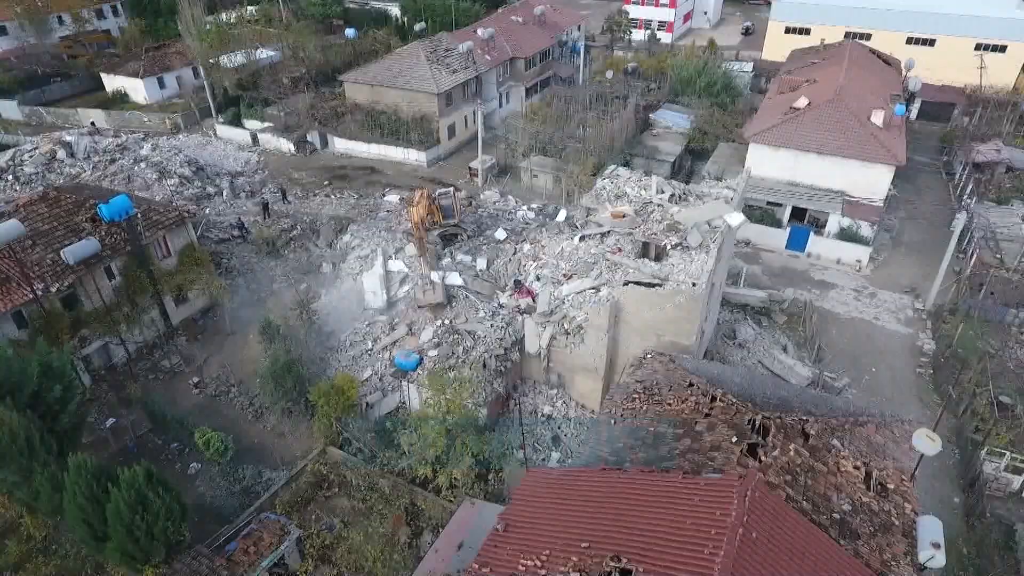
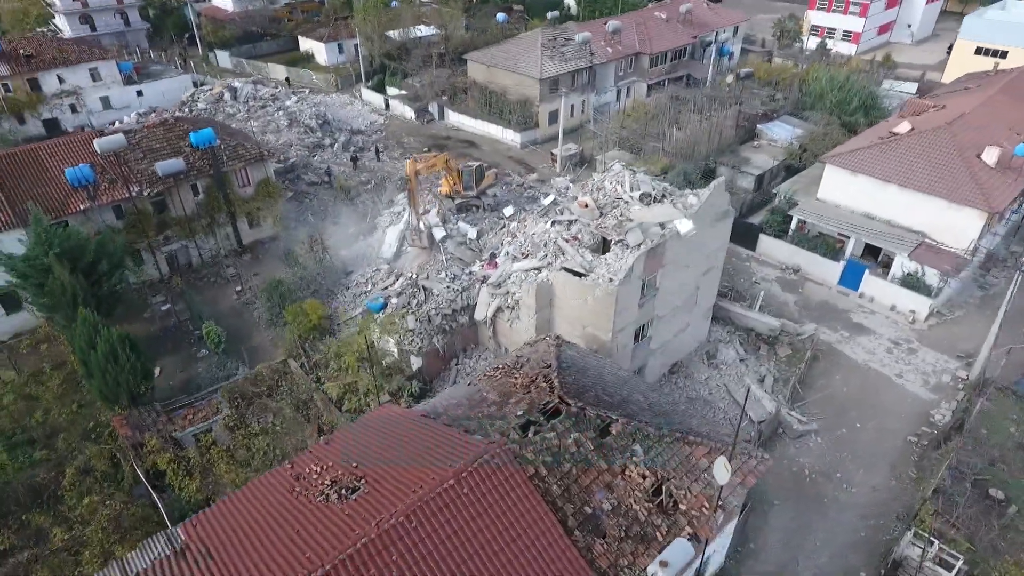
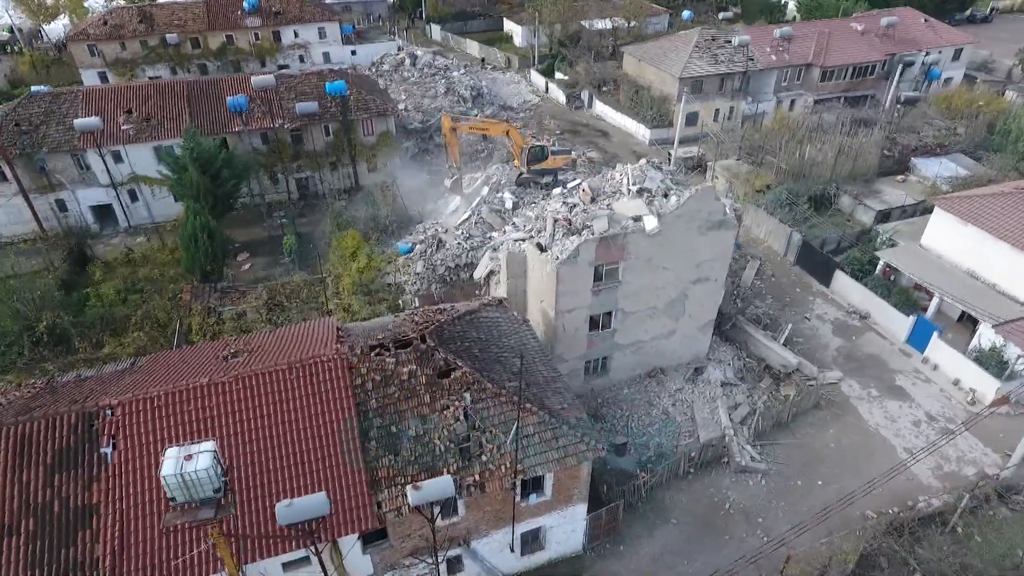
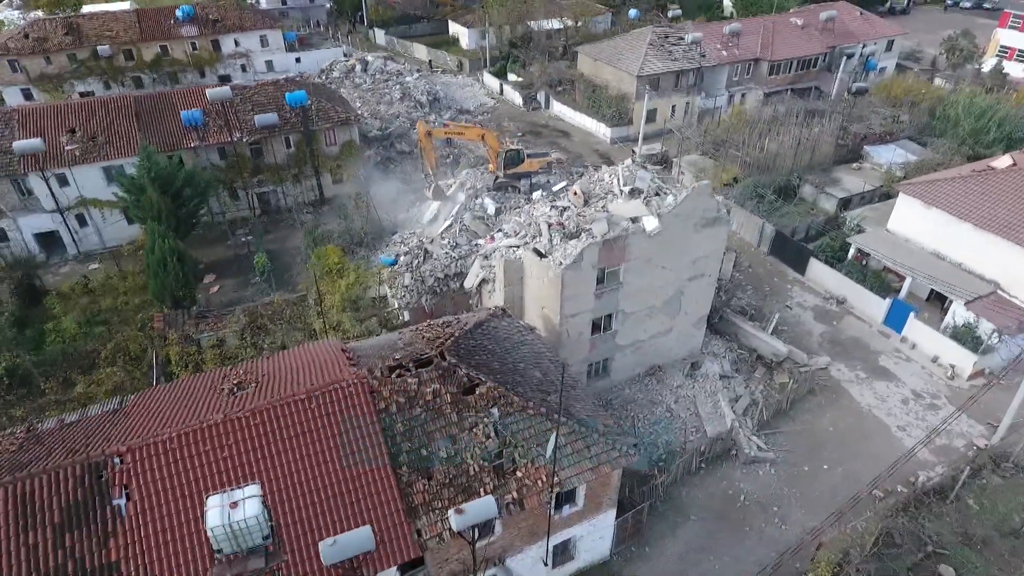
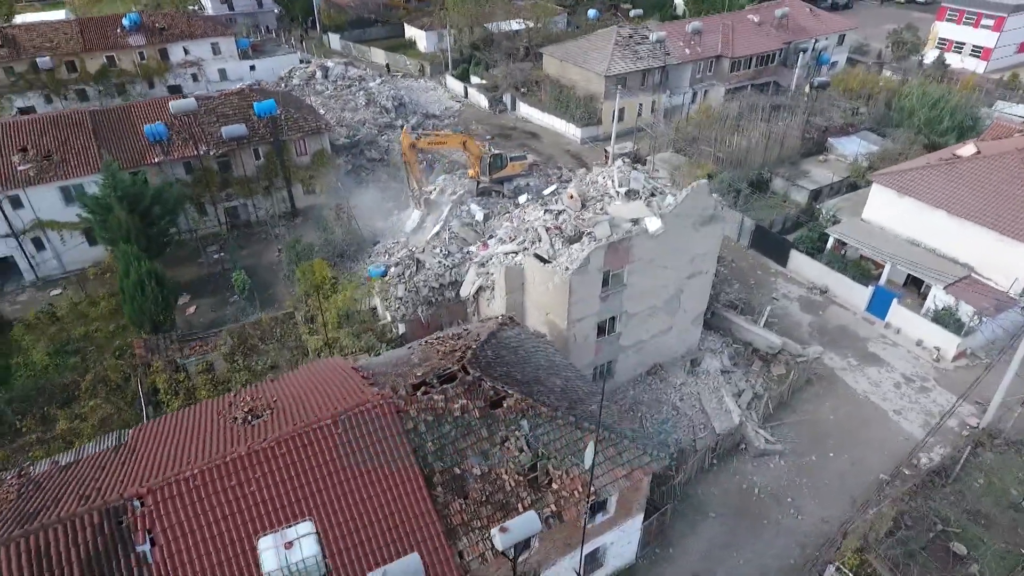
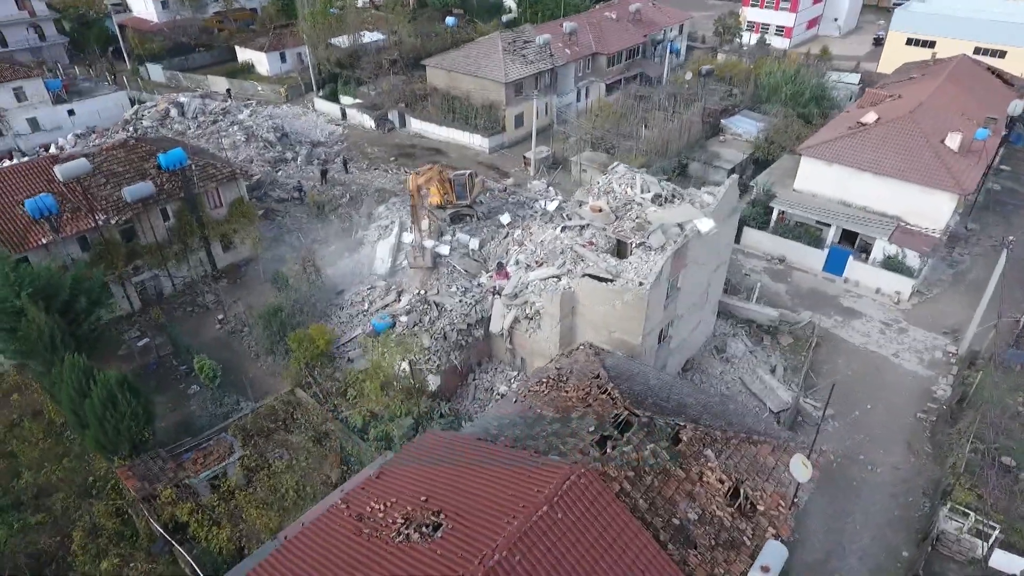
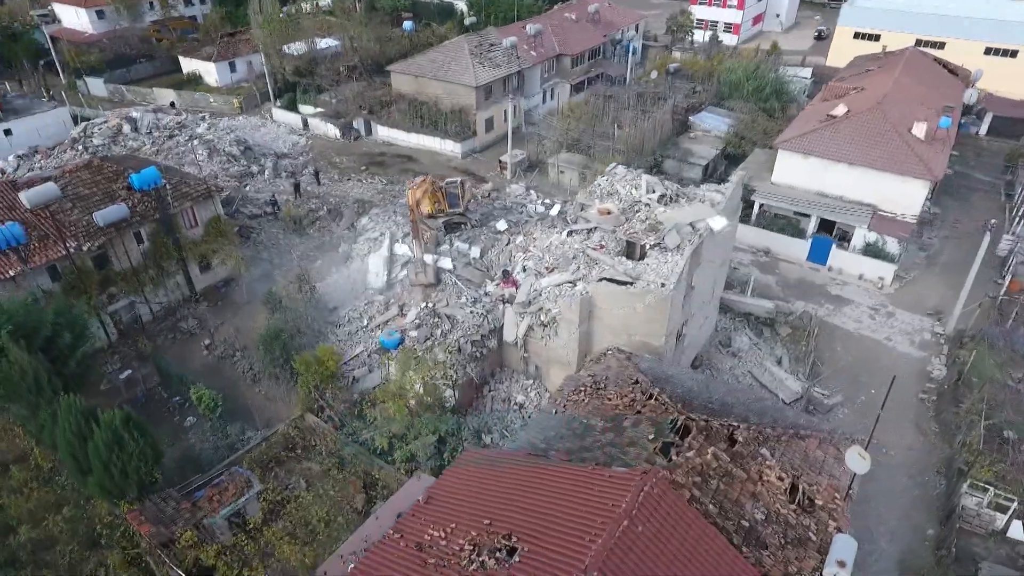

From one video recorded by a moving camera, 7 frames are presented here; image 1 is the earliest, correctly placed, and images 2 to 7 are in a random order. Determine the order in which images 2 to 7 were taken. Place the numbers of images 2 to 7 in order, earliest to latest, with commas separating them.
7, 6, 2, 5, 4, 3
